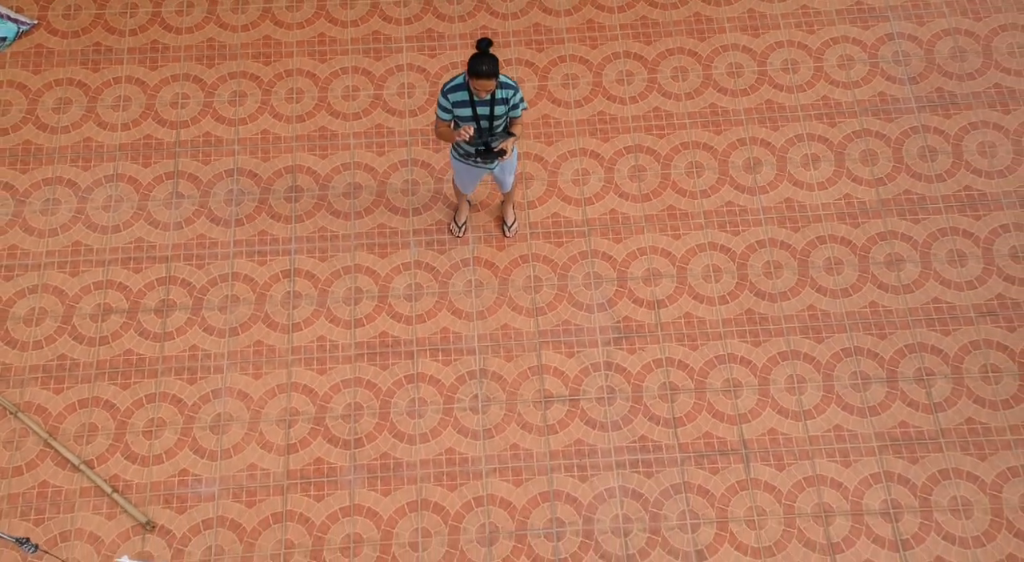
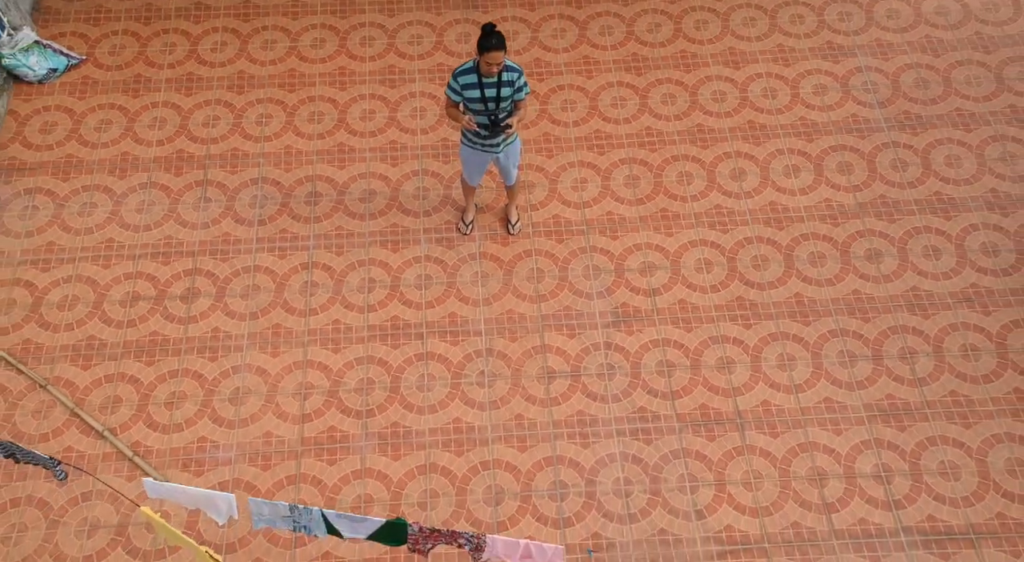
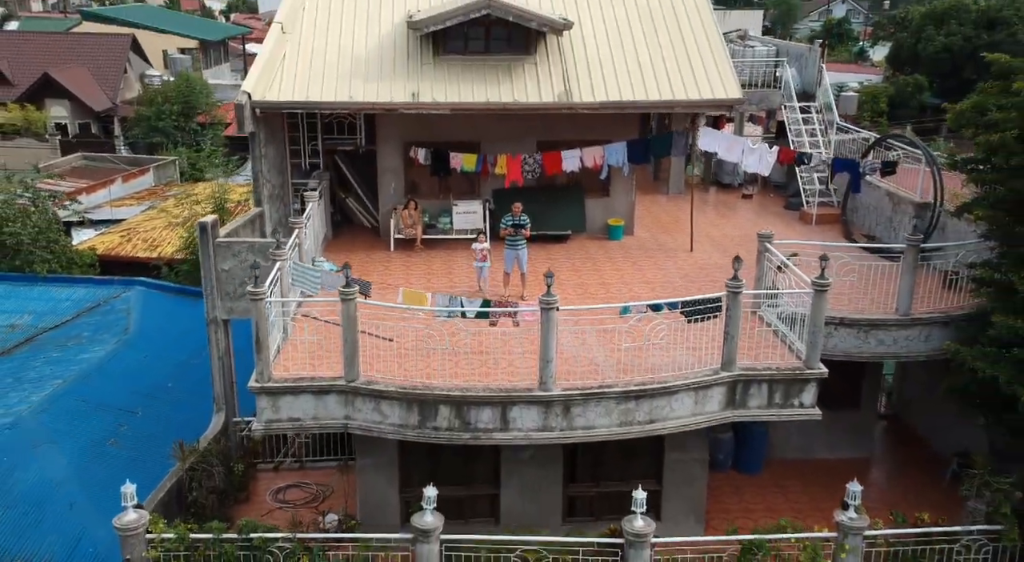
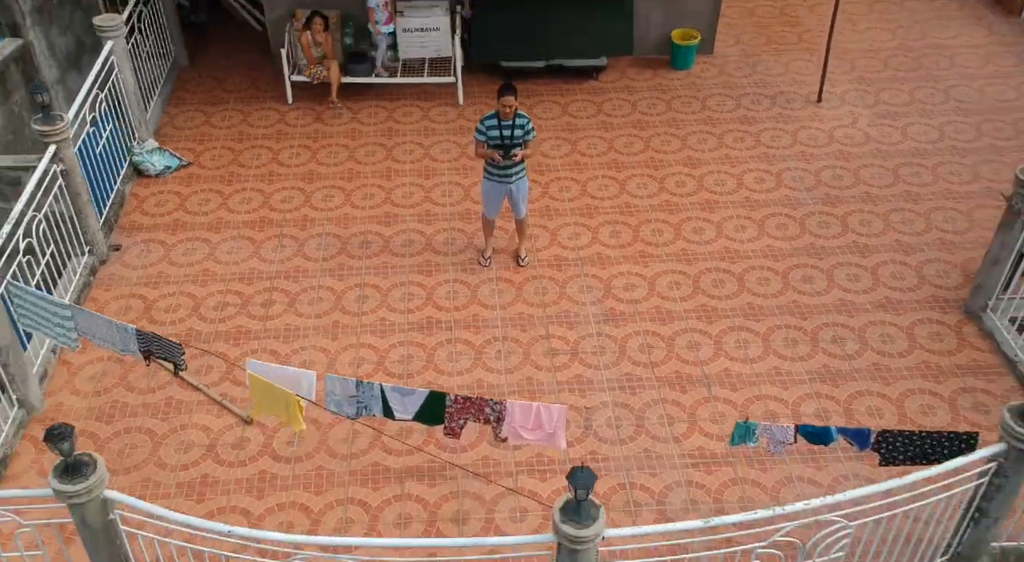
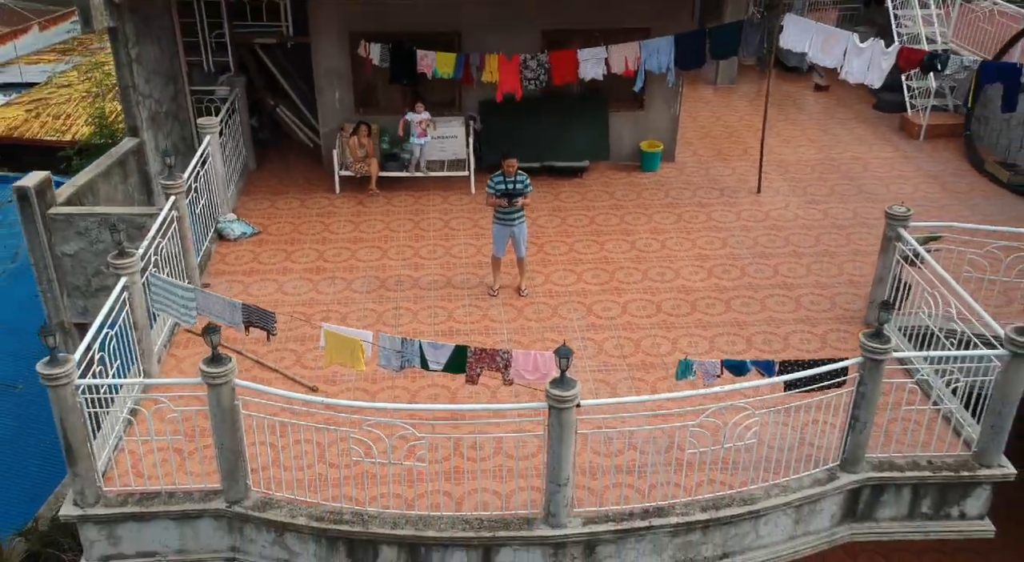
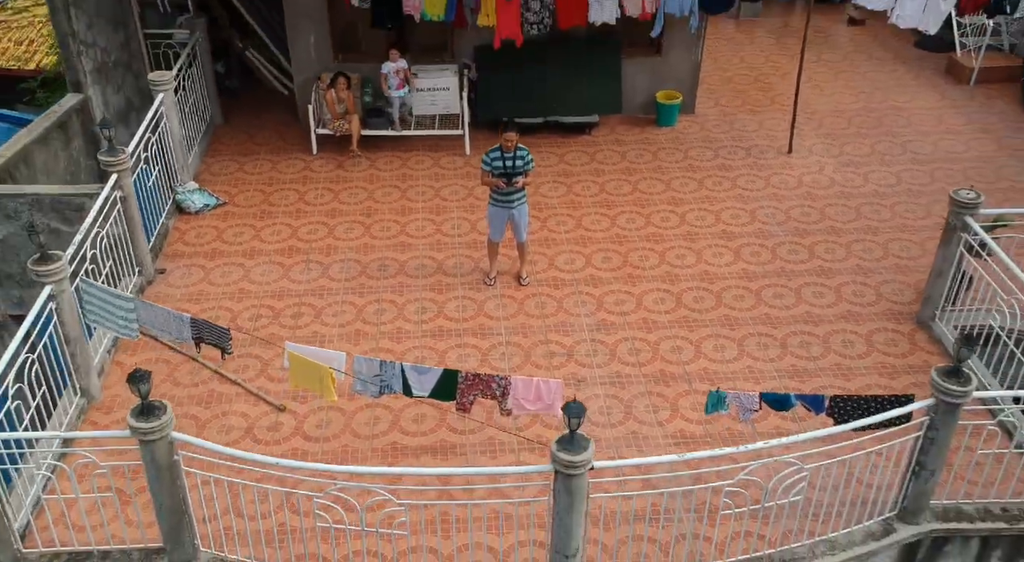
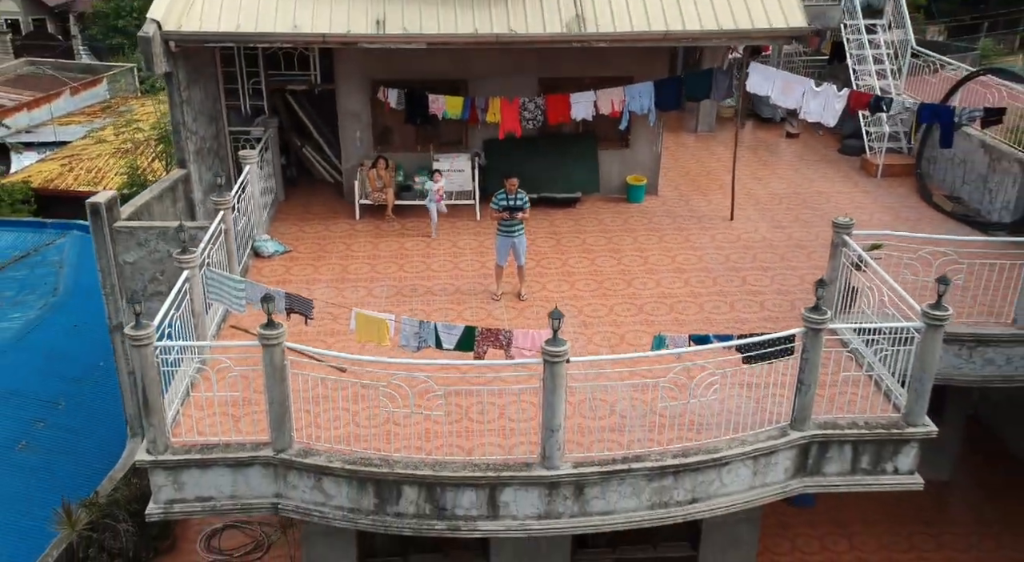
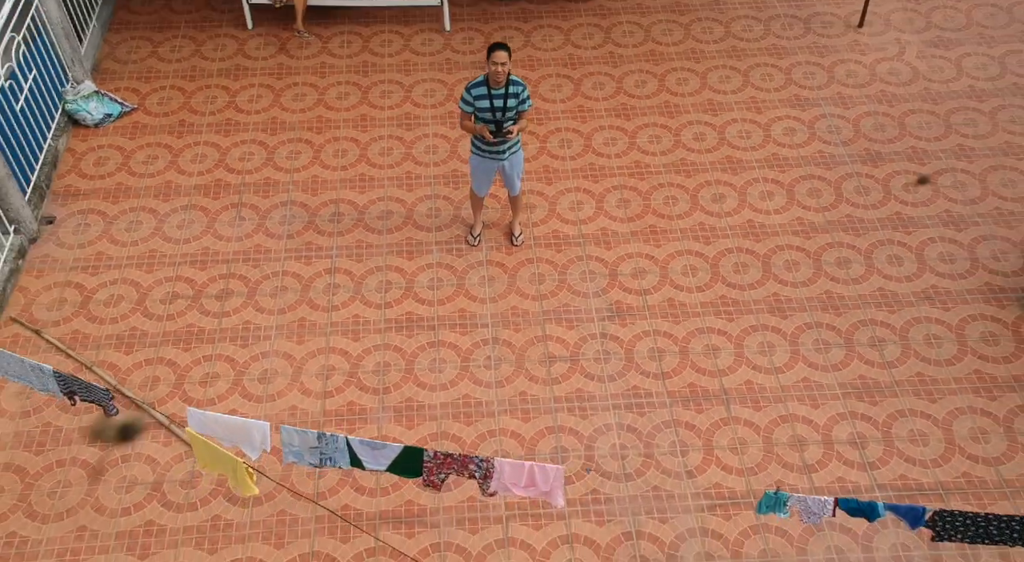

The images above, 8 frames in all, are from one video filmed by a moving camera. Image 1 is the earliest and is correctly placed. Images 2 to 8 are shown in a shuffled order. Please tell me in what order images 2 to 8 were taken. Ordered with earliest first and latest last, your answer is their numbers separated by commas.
2, 8, 4, 6, 5, 7, 3
